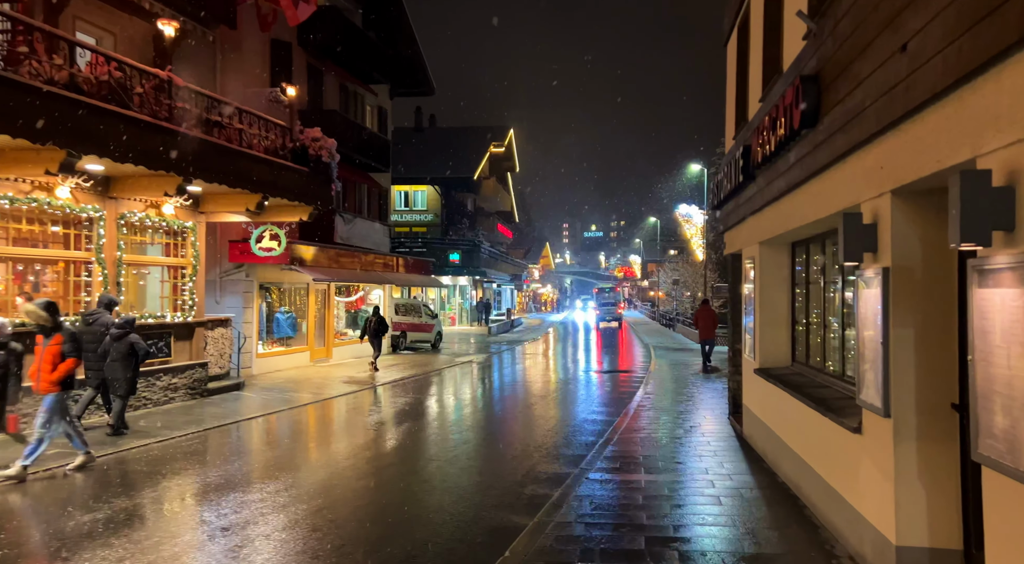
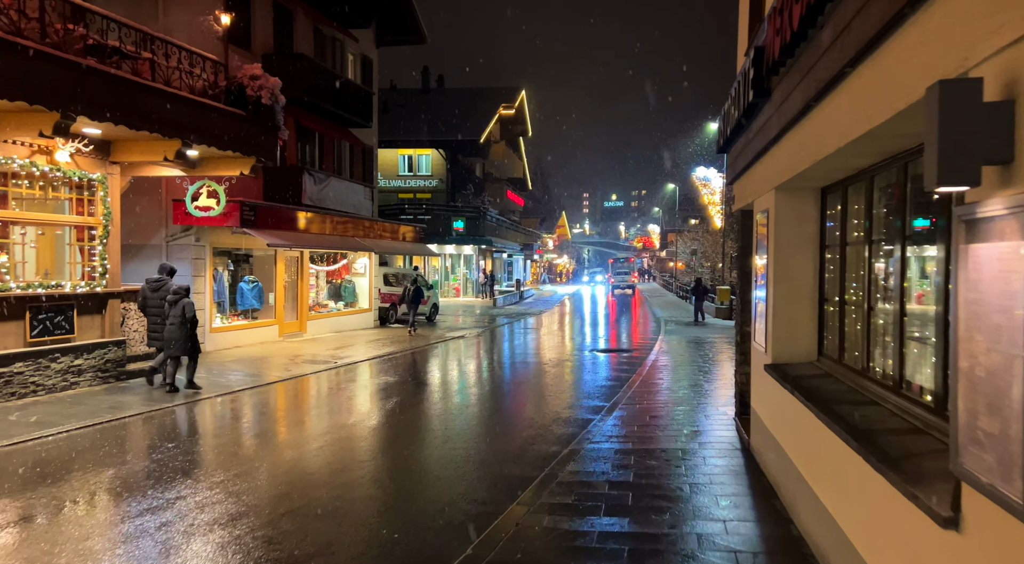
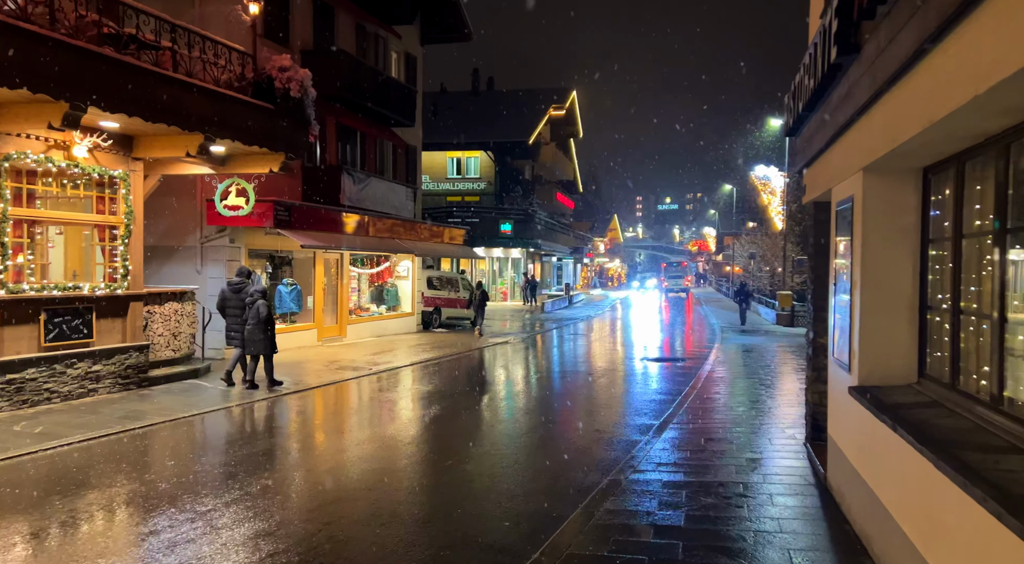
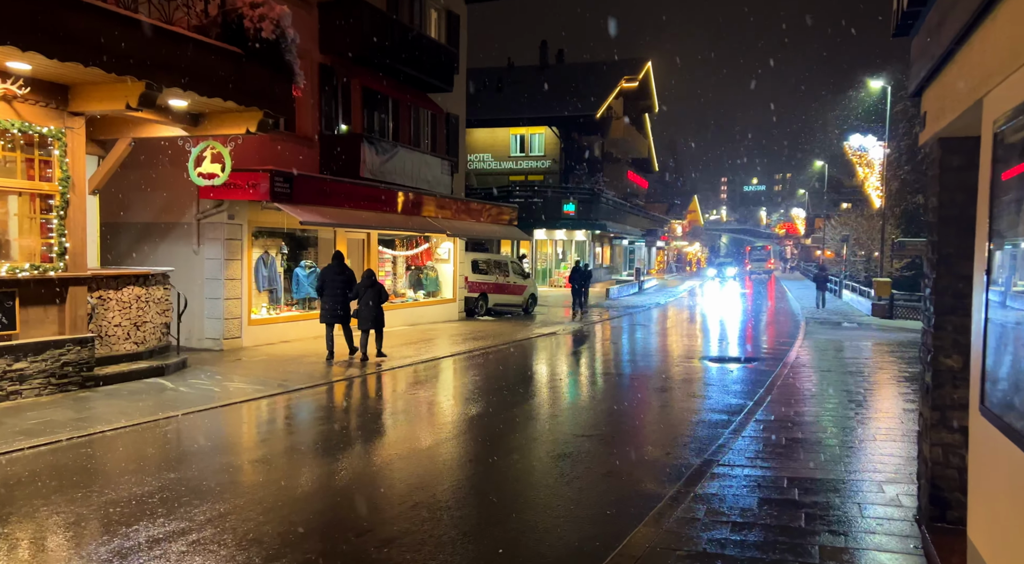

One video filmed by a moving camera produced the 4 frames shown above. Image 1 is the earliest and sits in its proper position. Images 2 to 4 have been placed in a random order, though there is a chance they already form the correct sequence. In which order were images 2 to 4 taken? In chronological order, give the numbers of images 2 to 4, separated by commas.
2, 3, 4
